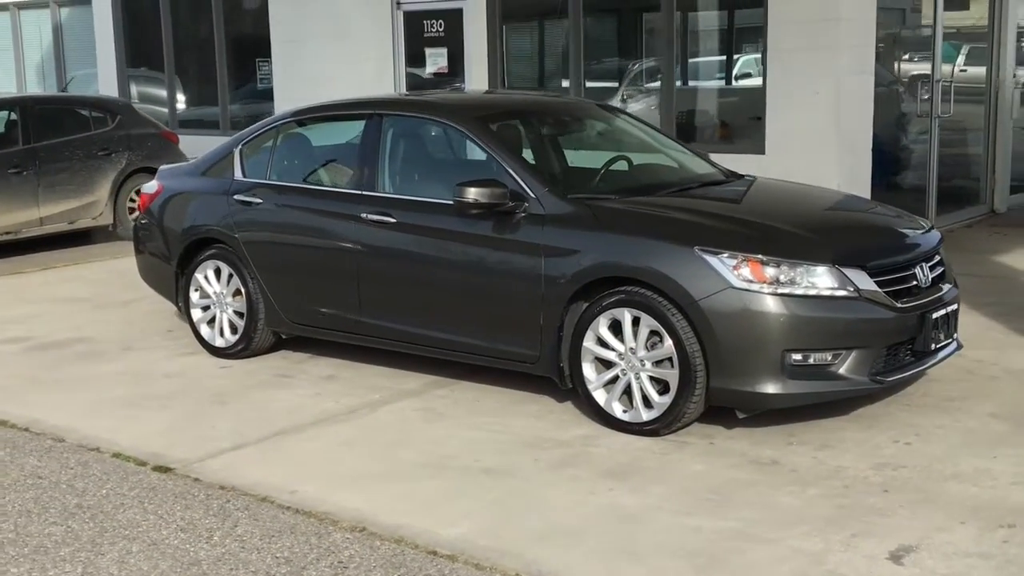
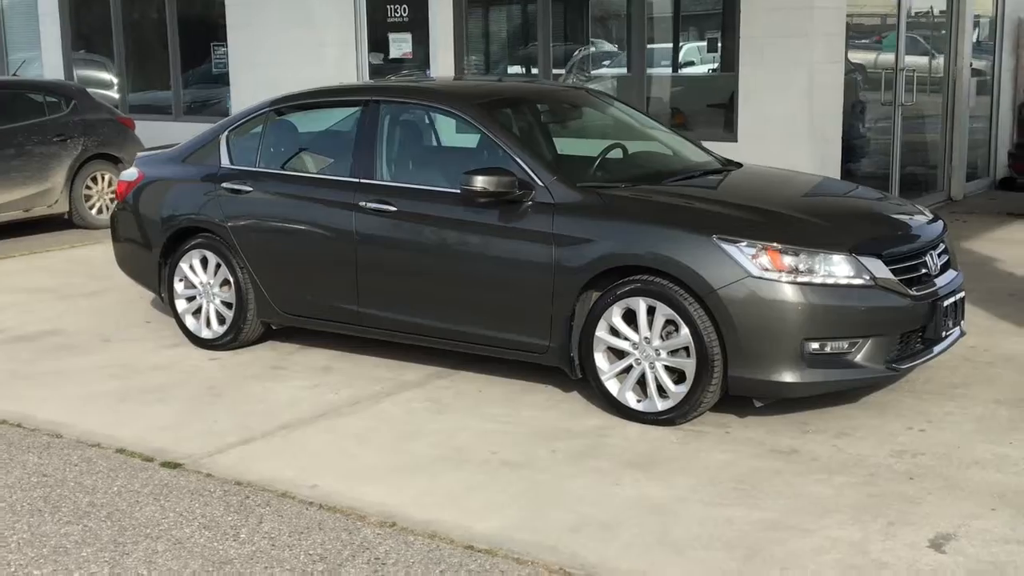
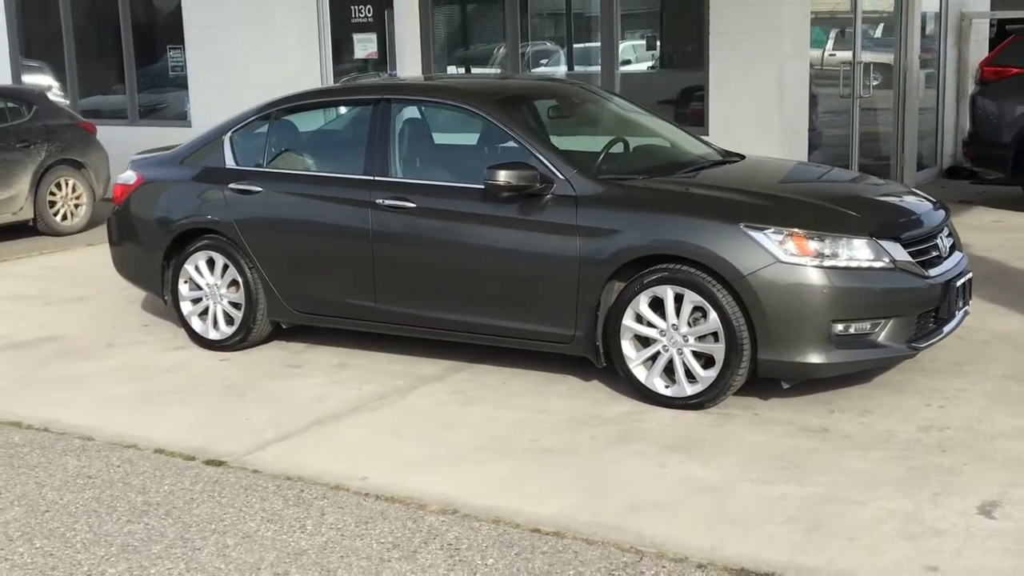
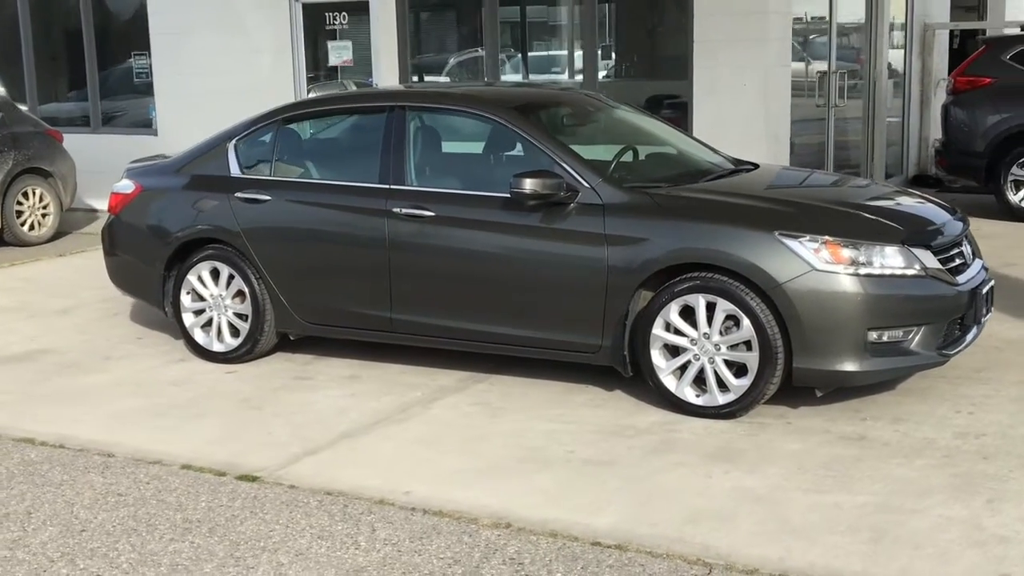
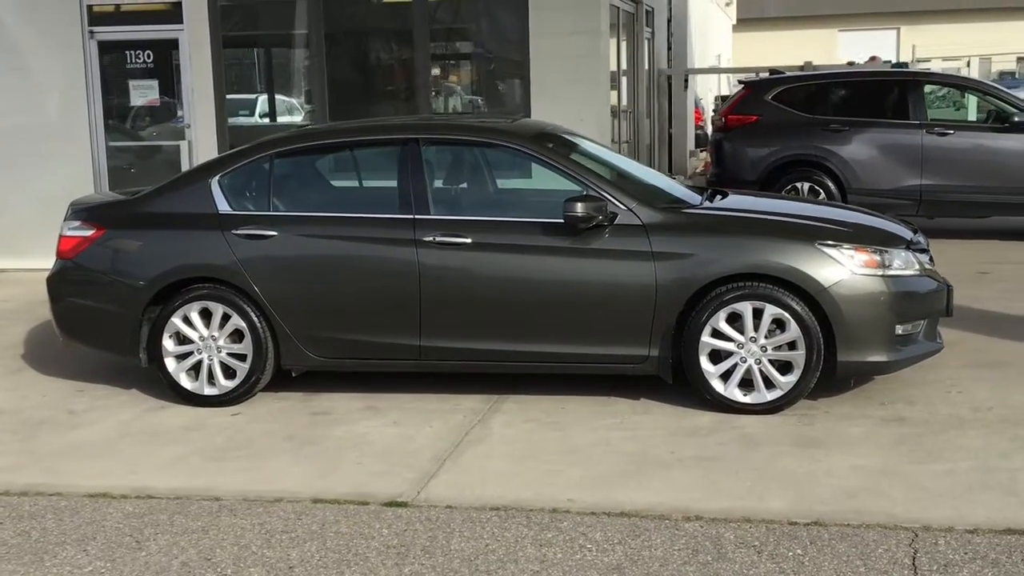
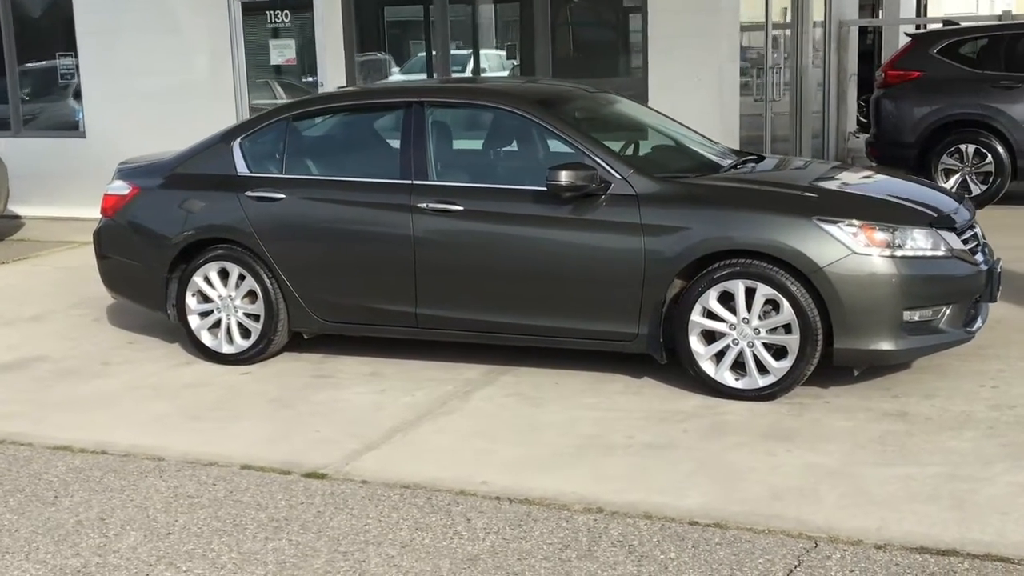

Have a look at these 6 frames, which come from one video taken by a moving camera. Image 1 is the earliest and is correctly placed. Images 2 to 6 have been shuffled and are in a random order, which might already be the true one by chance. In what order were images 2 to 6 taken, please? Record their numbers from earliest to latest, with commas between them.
2, 3, 4, 6, 5
